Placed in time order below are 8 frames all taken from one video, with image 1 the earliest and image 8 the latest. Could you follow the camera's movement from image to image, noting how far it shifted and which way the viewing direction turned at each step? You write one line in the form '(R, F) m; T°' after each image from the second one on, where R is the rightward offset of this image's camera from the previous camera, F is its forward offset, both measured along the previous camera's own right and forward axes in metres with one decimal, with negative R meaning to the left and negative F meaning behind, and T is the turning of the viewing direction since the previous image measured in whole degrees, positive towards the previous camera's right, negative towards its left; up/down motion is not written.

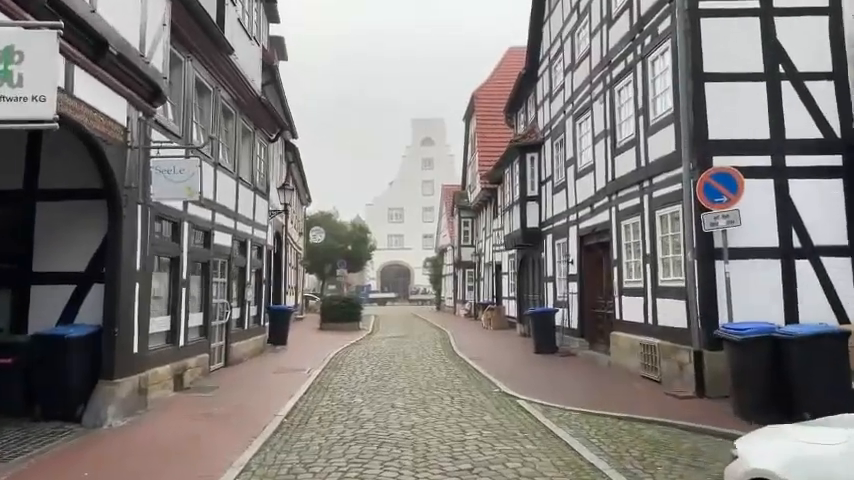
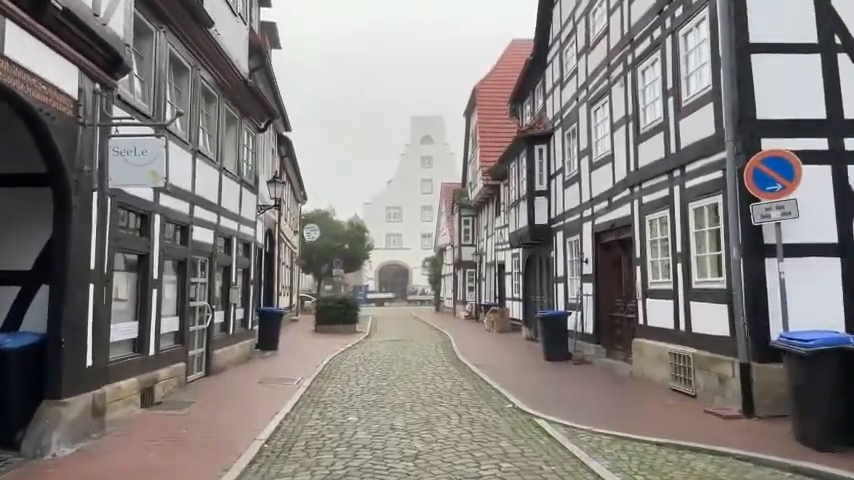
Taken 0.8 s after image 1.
(-0.1, +1.3) m; 0°
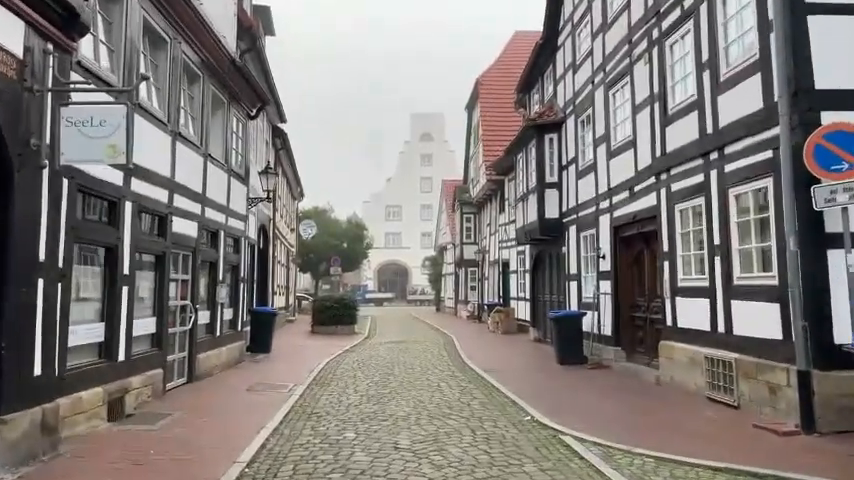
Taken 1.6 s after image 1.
(-0.1, +1.1) m; 0°
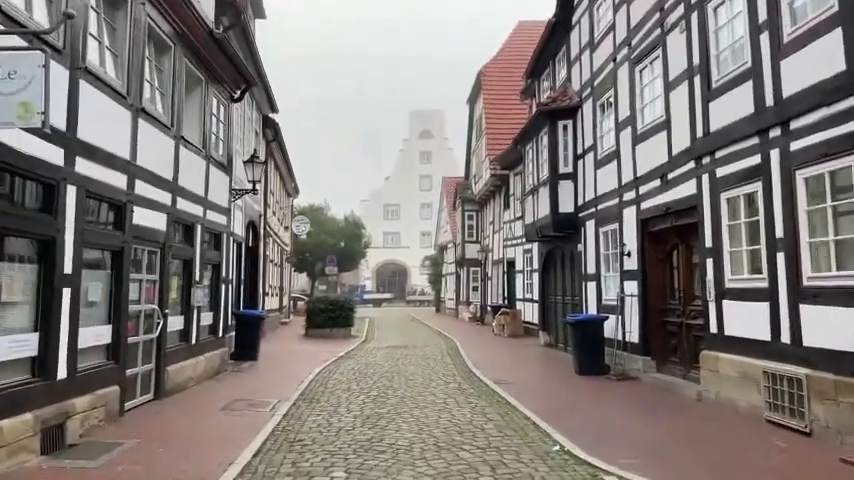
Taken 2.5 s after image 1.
(-0.1, +1.5) m; 0°
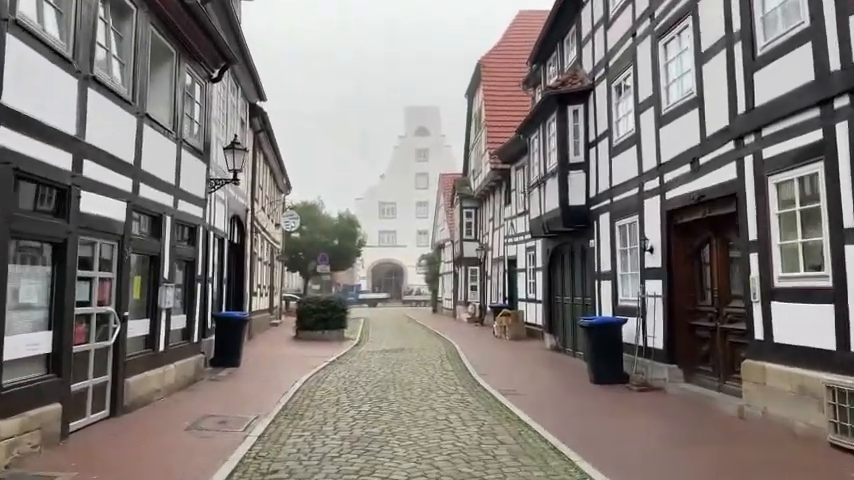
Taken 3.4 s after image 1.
(-0.1, +1.3) m; 0°
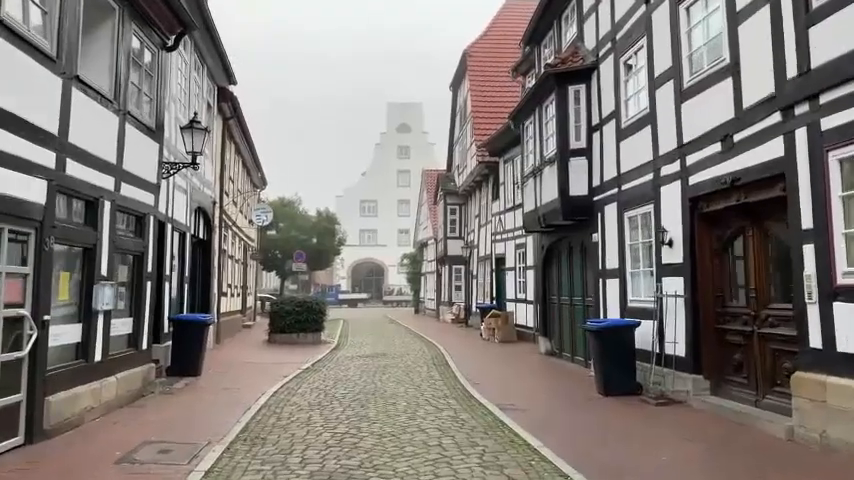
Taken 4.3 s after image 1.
(-0.1, +1.5) m; +2°
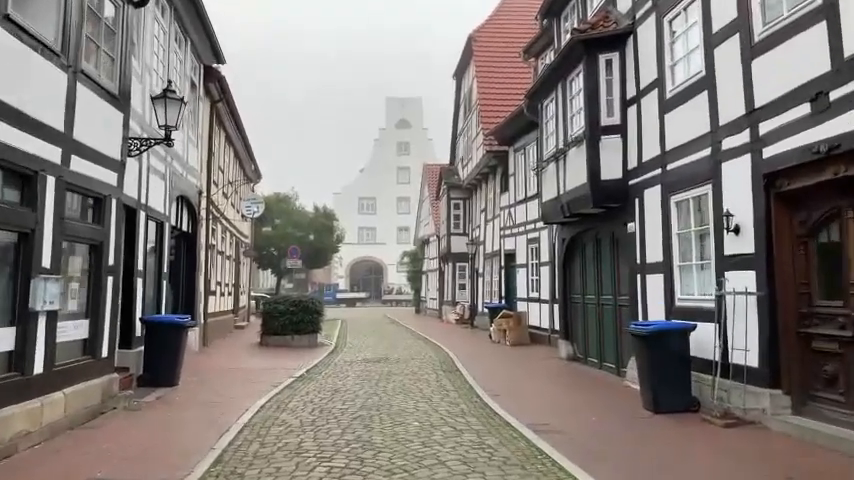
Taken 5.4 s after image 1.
(-0.2, +1.6) m; 0°
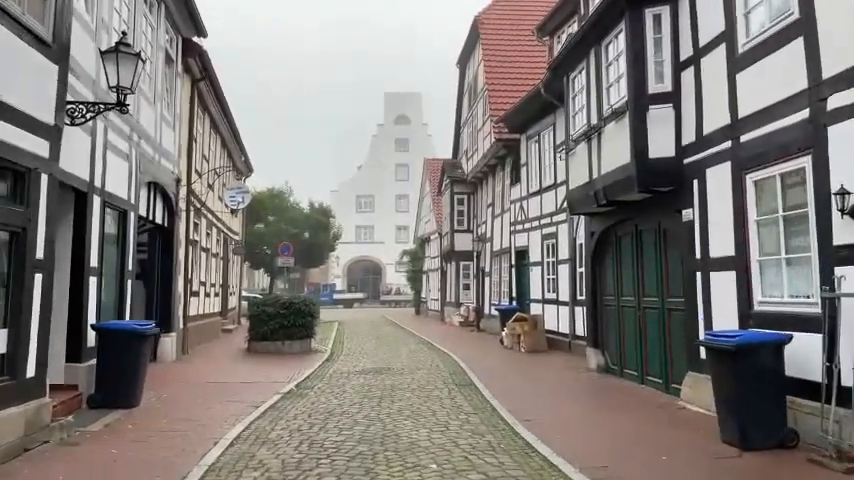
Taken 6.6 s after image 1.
(-0.2, +1.9) m; 0°
